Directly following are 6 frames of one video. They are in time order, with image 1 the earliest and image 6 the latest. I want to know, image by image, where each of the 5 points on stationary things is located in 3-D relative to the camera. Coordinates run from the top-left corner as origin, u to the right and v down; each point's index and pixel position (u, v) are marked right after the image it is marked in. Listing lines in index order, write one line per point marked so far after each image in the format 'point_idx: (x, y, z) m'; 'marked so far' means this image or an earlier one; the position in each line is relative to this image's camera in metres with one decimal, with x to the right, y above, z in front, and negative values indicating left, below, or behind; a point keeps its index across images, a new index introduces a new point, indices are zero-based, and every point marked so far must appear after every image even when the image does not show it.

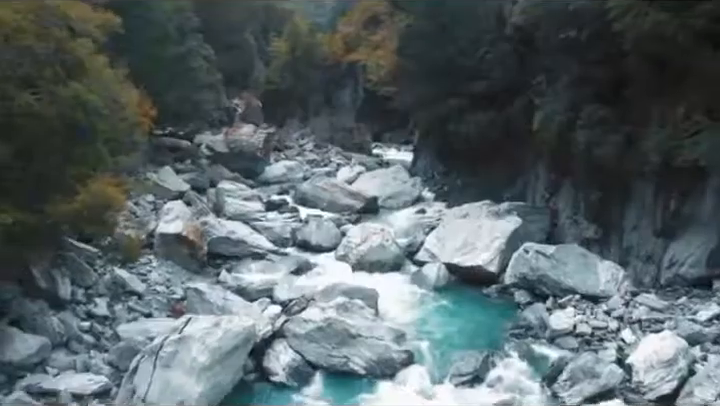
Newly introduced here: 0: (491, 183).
0: (+2.9, +0.4, +12.1) m
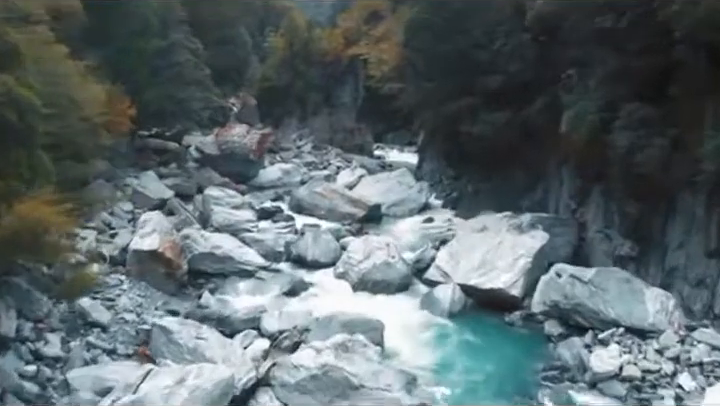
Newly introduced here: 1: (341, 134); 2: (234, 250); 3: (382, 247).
0: (+2.9, +0.3, +10.9) m
1: (-0.6, +2.2, +17.3) m
2: (-2.1, -0.8, +9.1) m
3: (+0.4, -0.7, +9.0) m
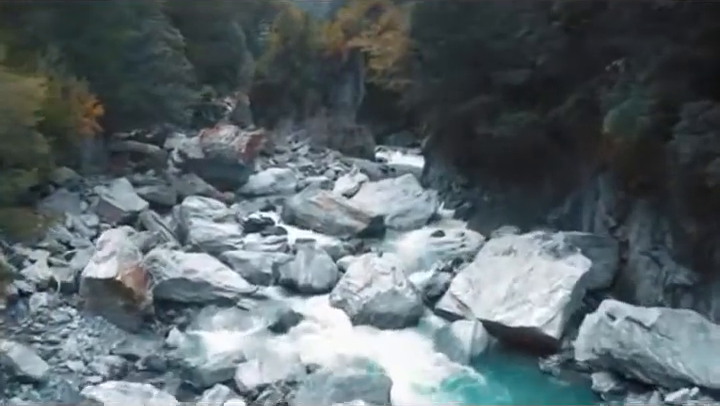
0: (+2.9, 0.0, +9.5) m
1: (-0.6, +2.0, +15.9) m
2: (-2.1, -1.0, +7.7) m
3: (+0.4, -1.0, +7.6) m
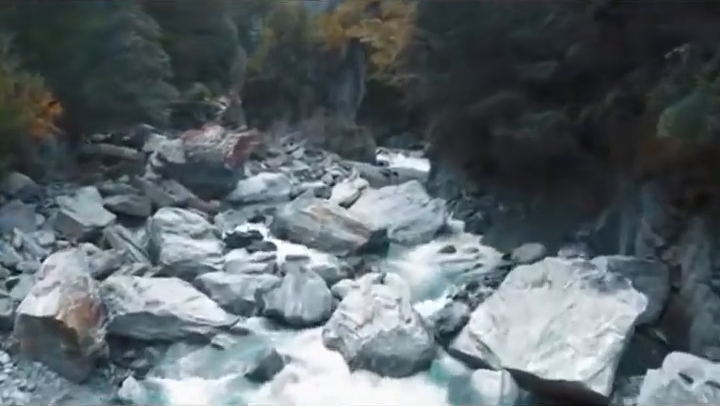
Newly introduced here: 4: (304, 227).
0: (+2.9, -0.2, +8.2) m
1: (-0.6, +1.8, +14.6) m
2: (-2.1, -1.2, +6.5) m
3: (+0.4, -1.2, +6.3) m
4: (-1.0, -0.4, +9.2) m
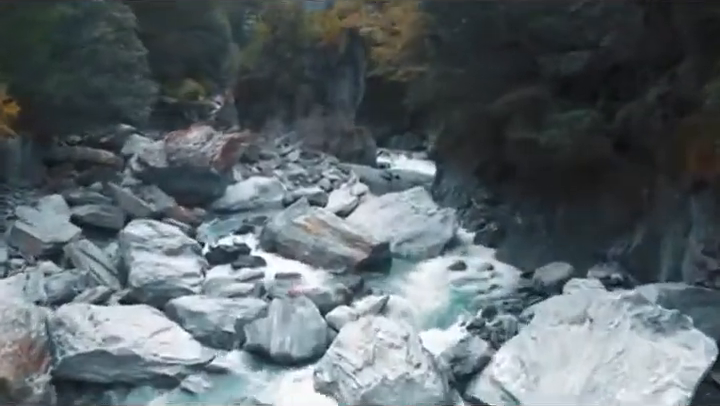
0: (+2.9, -0.3, +7.2) m
1: (-0.6, +1.6, +13.5) m
2: (-2.1, -1.4, +5.4) m
3: (+0.3, -1.3, +5.2) m
4: (-1.0, -0.6, +8.2) m
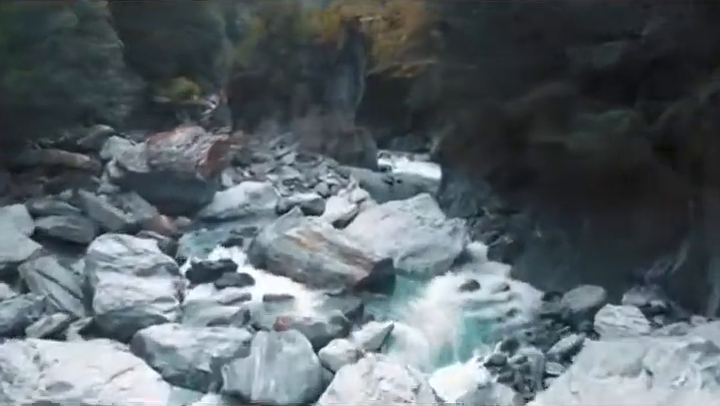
0: (+2.9, -0.5, +6.3) m
1: (-0.6, +1.5, +12.6) m
2: (-2.1, -1.5, +4.5) m
3: (+0.3, -1.5, +4.3) m
4: (-1.0, -0.7, +7.3) m
